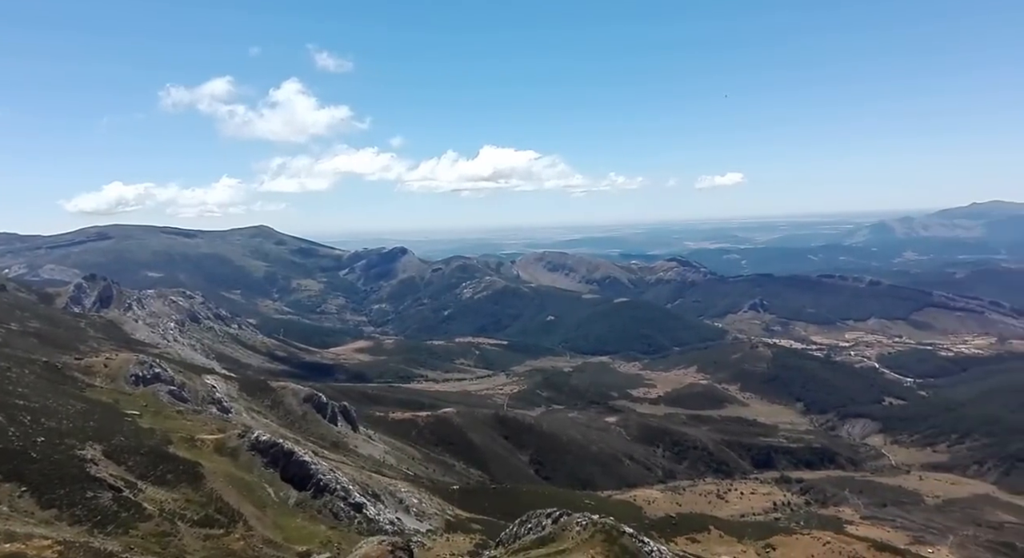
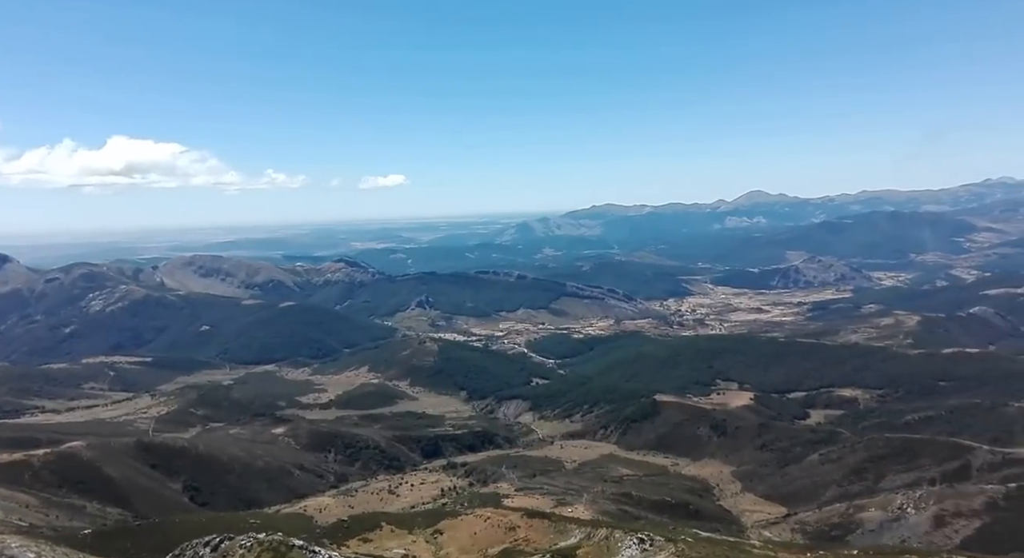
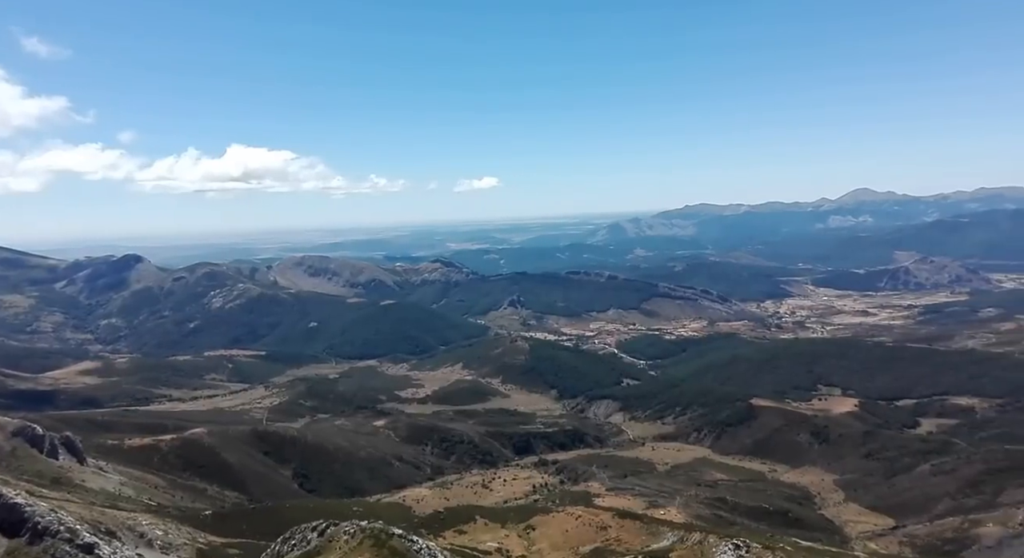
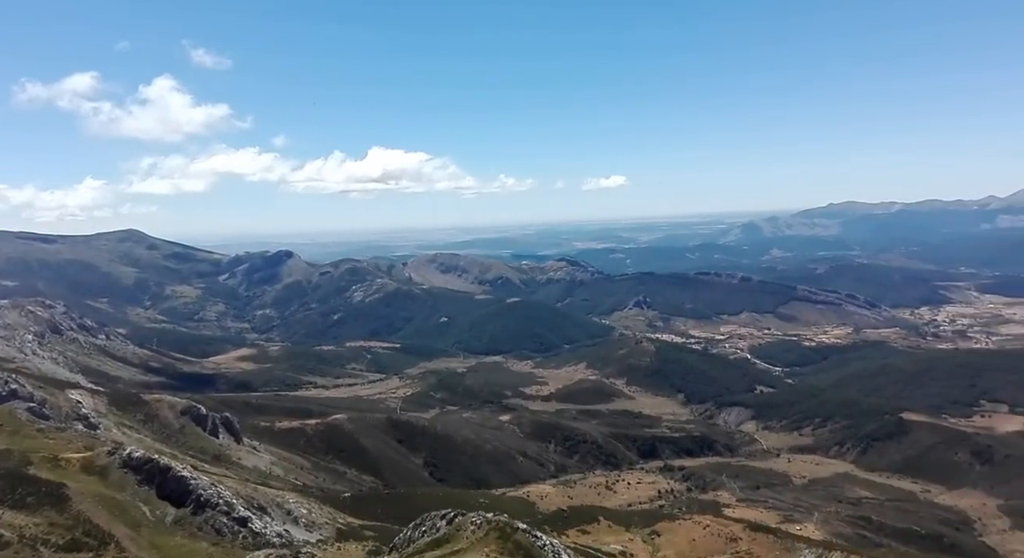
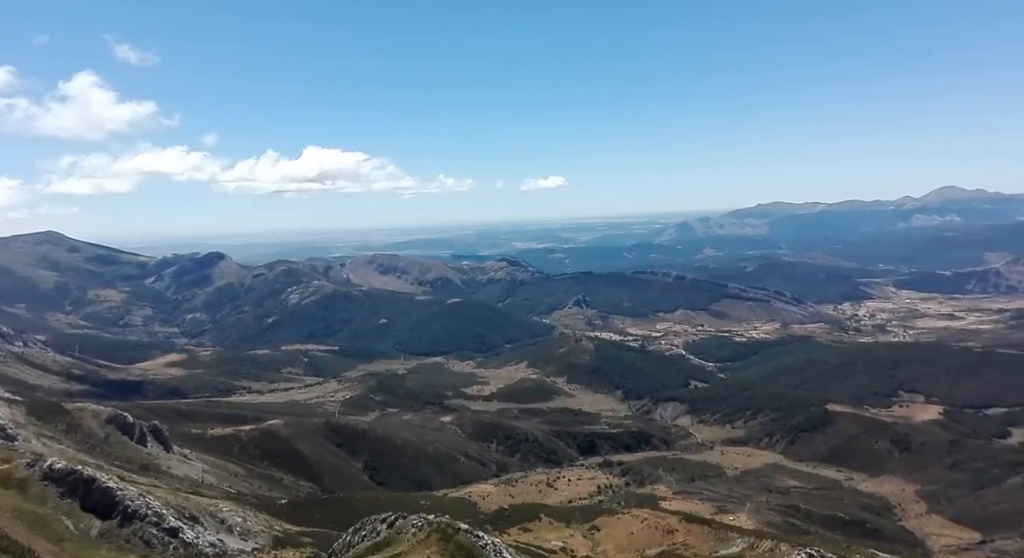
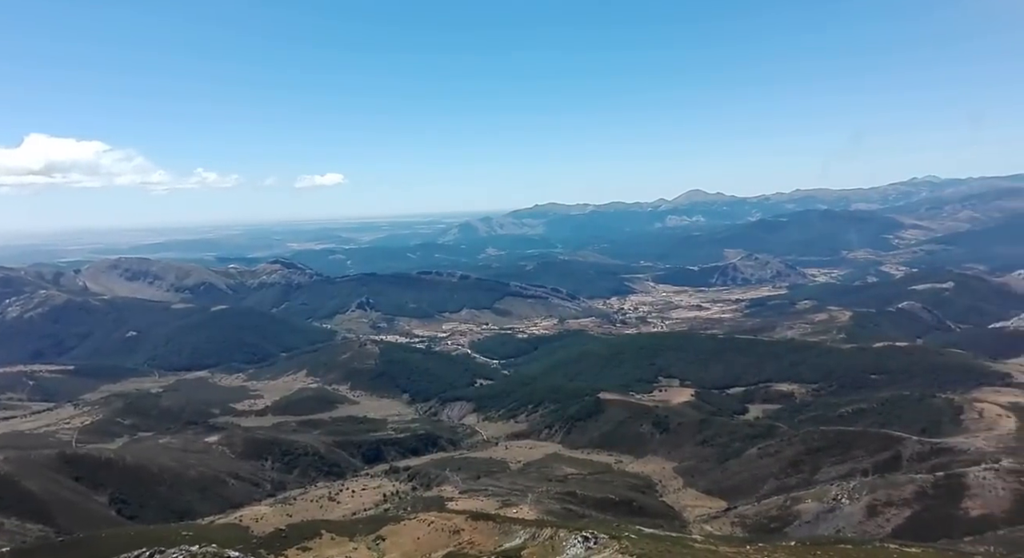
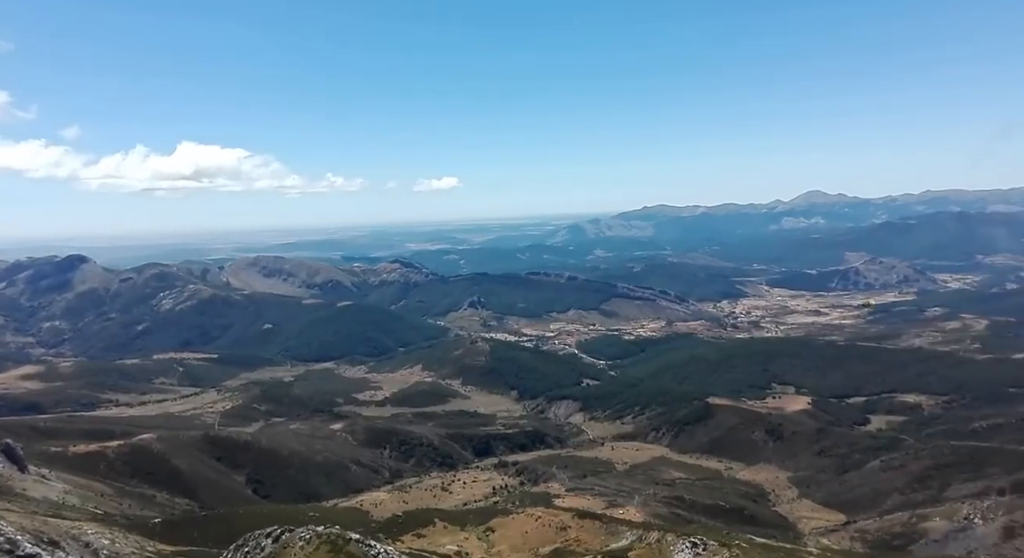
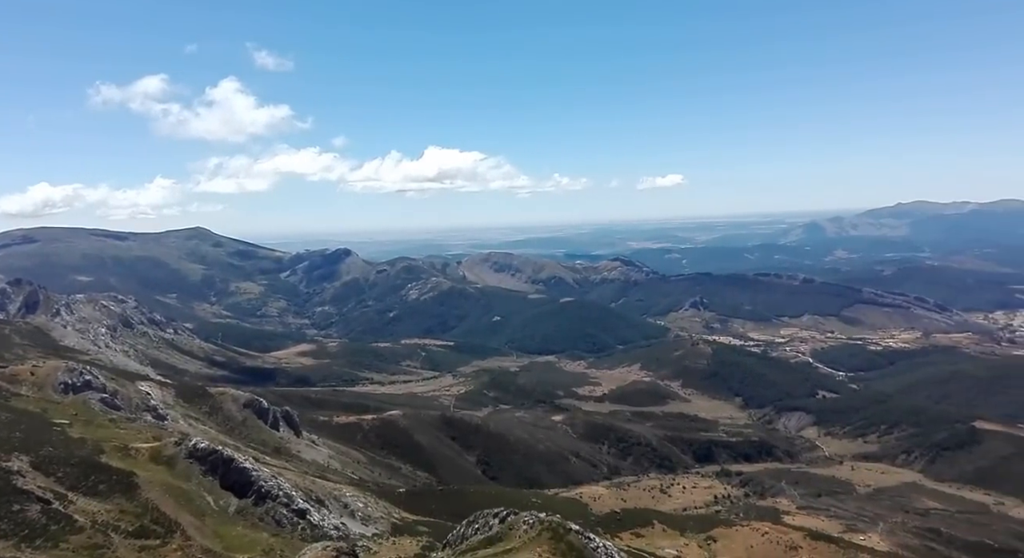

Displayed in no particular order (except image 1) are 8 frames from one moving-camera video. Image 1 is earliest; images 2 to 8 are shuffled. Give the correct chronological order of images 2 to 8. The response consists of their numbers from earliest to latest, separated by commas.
8, 4, 5, 3, 7, 2, 6
